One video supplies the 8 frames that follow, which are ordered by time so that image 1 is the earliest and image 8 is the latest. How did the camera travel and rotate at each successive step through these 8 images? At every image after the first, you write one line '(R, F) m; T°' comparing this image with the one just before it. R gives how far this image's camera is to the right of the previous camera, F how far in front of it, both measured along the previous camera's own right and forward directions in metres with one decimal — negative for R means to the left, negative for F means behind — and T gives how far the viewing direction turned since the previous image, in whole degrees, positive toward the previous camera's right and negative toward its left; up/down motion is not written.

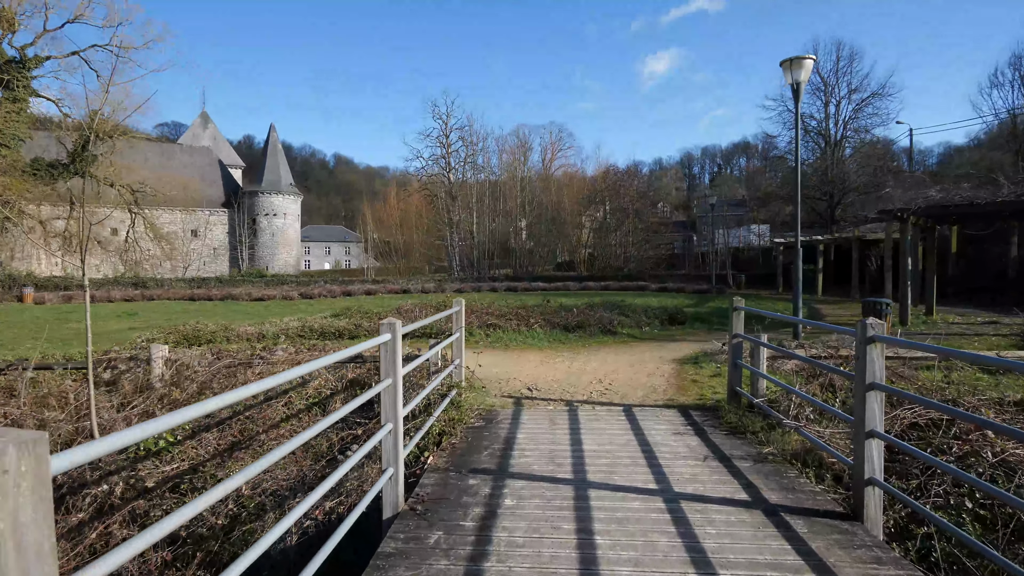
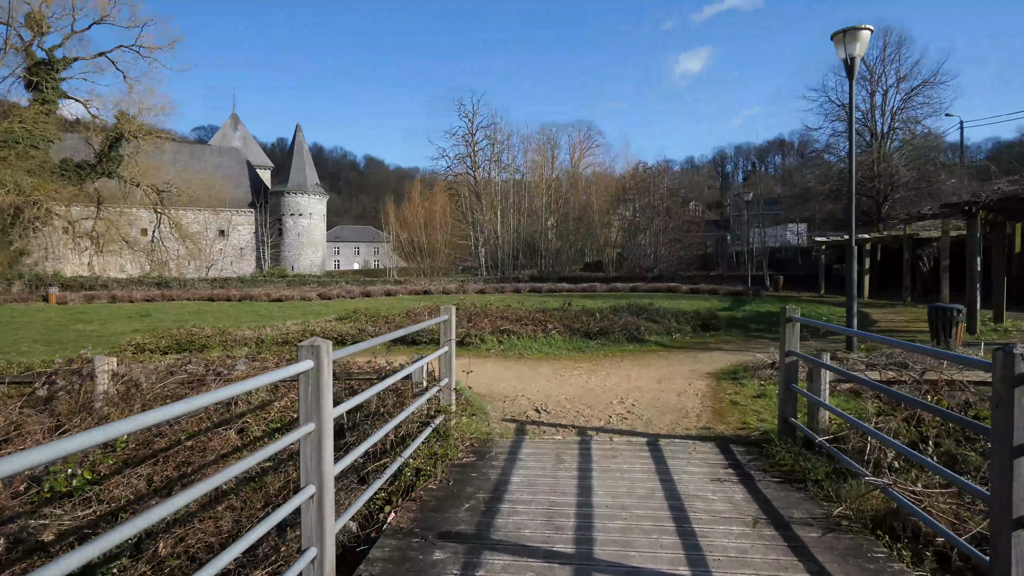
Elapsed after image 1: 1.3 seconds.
(+0.2, +1.0) m; -3°
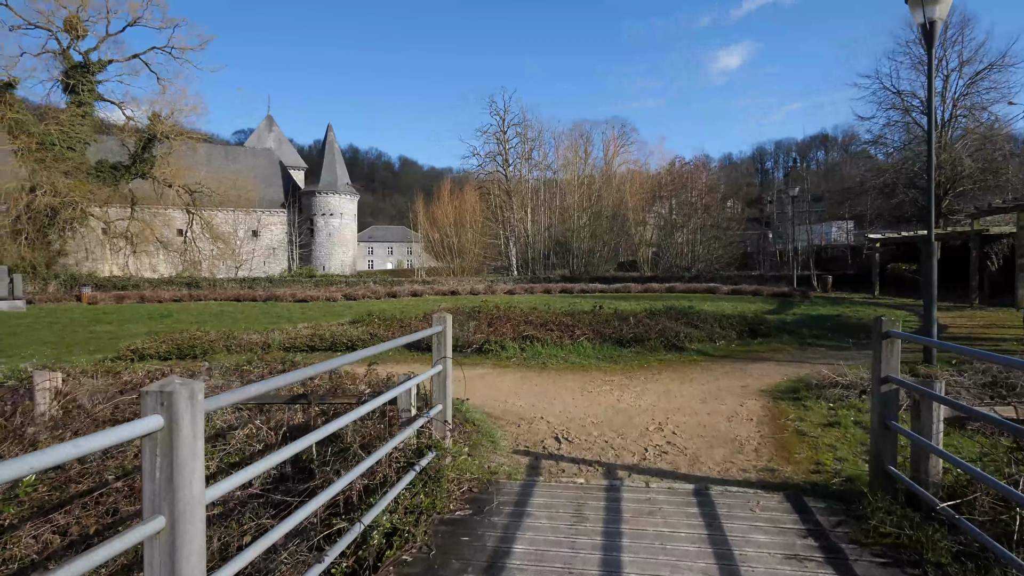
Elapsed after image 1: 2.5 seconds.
(+0.2, +1.0) m; -3°
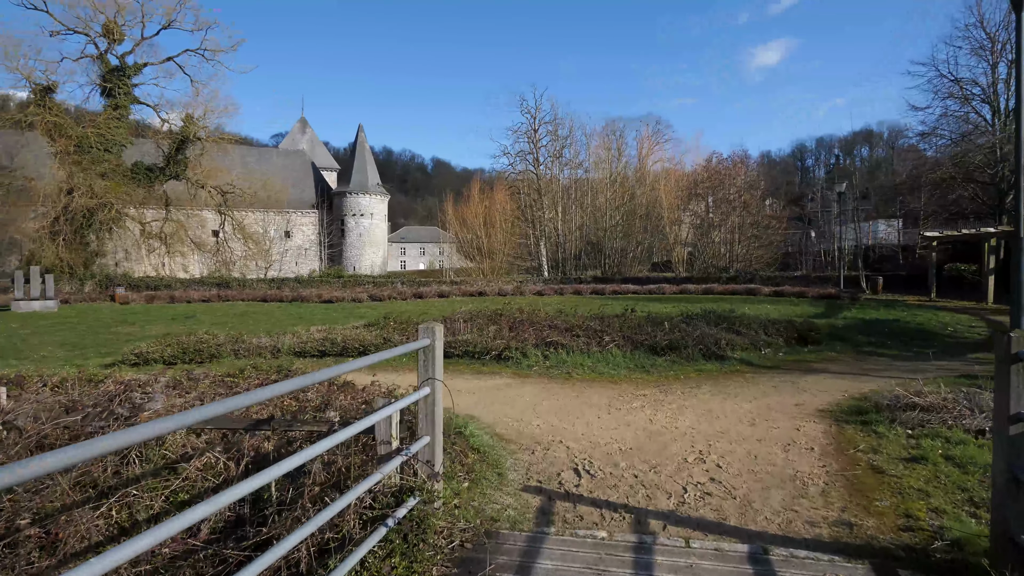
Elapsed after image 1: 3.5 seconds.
(+0.2, +0.8) m; -3°
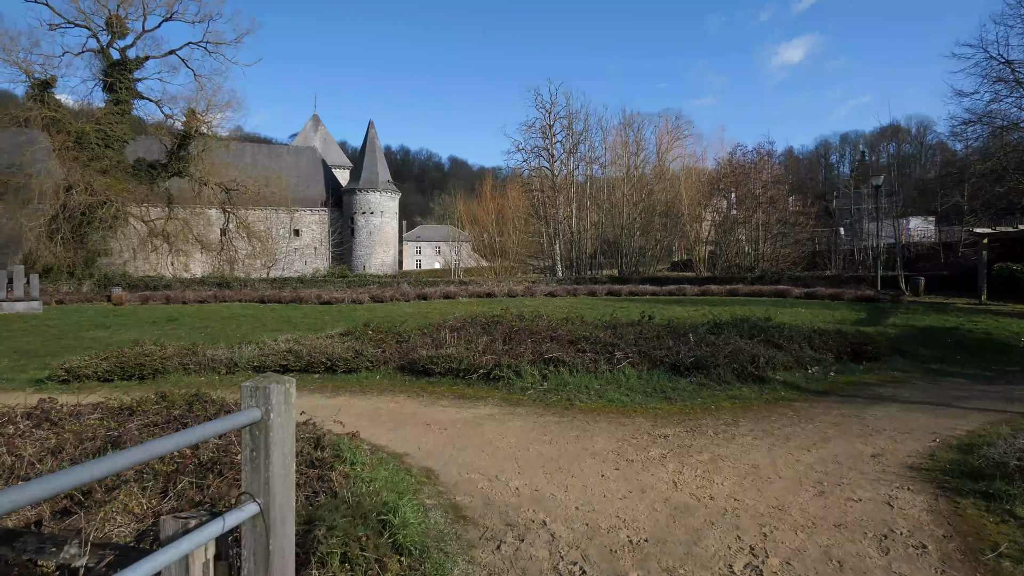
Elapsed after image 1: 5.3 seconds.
(+0.3, +1.5) m; -2°
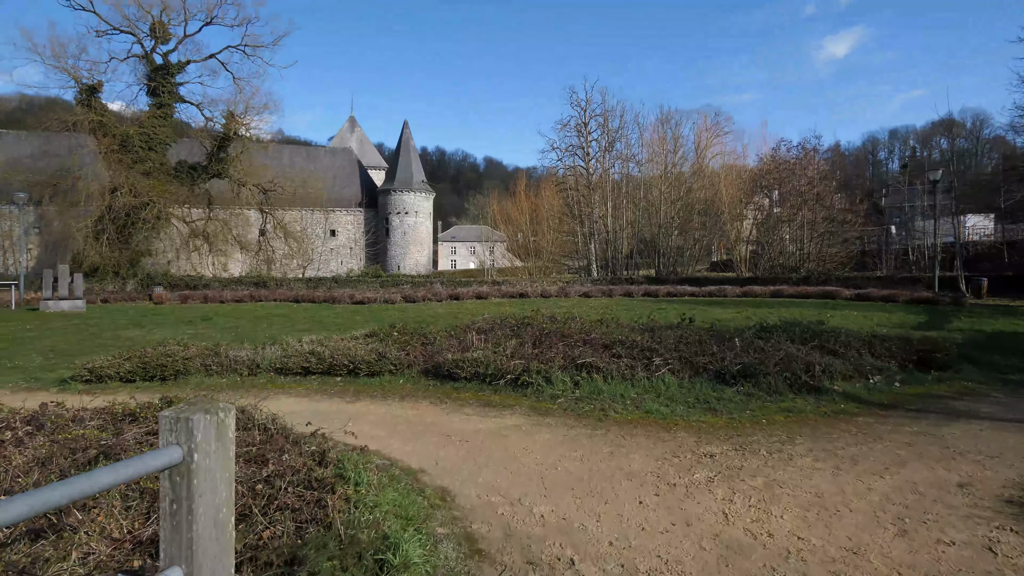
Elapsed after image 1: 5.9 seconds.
(+0.1, +0.5) m; -3°
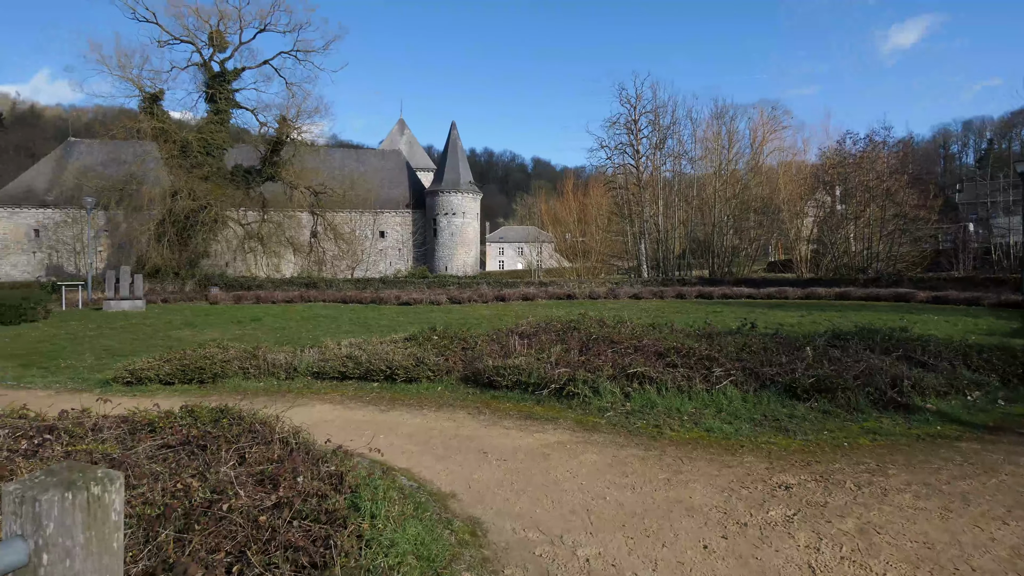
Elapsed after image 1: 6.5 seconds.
(0.0, +0.5) m; -5°
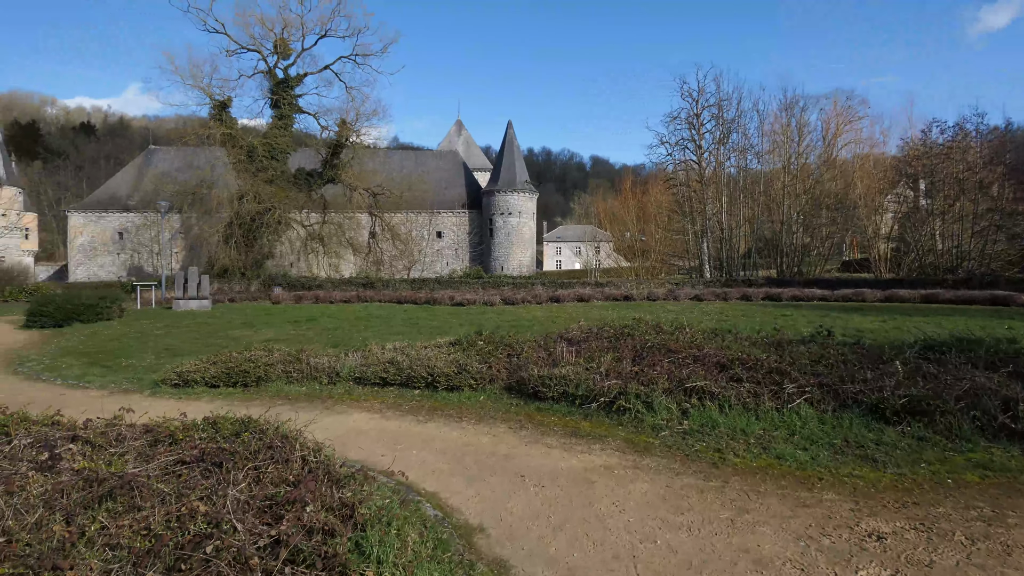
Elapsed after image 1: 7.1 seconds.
(+0.1, +0.5) m; -6°
